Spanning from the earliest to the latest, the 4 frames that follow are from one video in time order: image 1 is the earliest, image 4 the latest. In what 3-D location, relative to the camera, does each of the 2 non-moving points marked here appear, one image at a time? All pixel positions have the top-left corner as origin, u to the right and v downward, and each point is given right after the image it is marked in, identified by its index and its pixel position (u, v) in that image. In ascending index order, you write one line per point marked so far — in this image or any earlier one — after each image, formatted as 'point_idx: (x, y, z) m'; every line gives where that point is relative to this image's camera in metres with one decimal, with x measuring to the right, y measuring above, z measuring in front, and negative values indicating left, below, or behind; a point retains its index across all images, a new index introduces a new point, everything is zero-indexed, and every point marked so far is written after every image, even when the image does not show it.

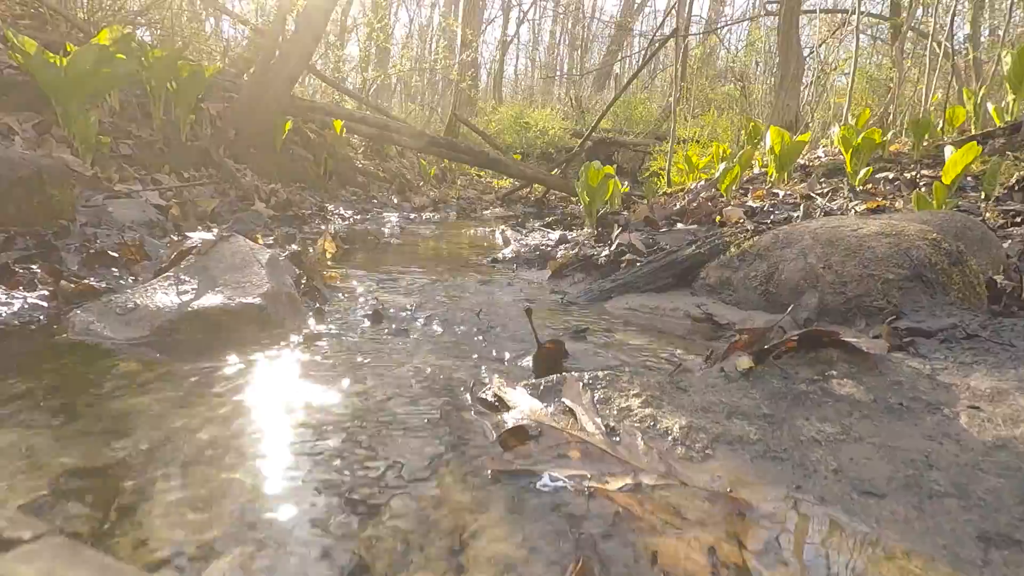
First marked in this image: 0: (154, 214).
0: (-4.0, +0.8, +5.5) m
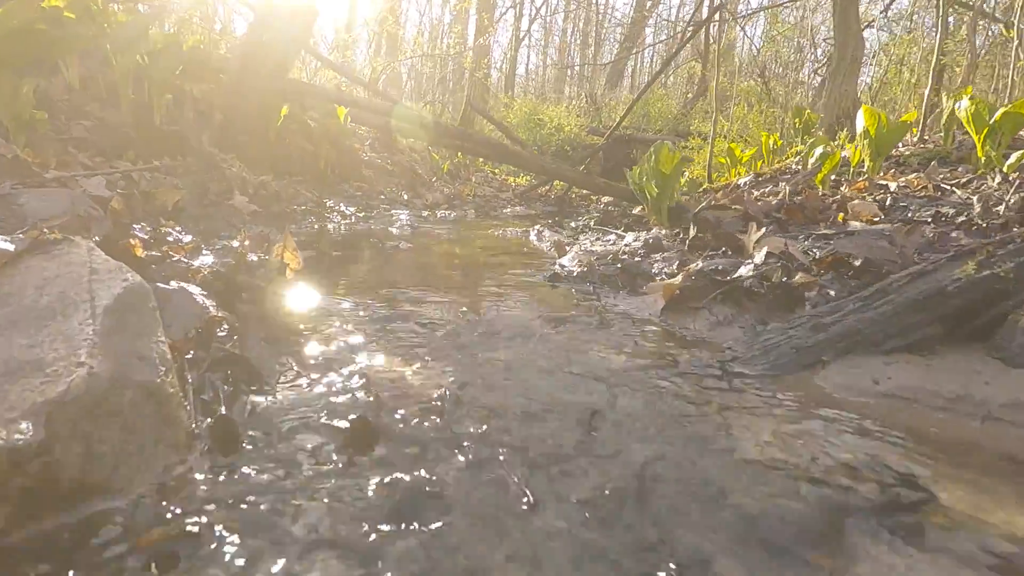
0: (-3.6, +0.7, +4.2) m
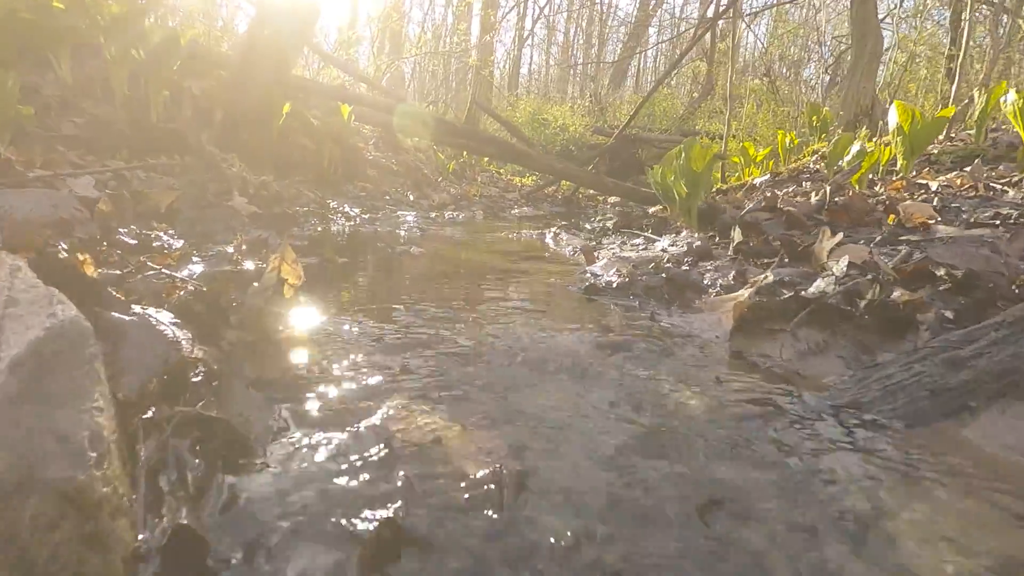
0: (-3.4, +0.6, +3.8) m
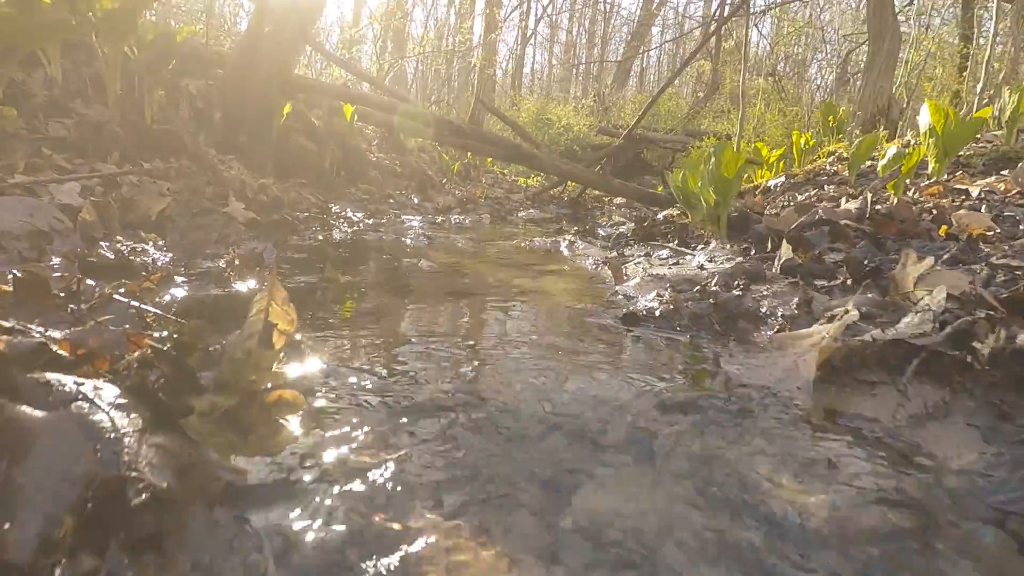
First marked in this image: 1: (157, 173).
0: (-3.3, +0.5, +3.5) m
1: (-4.0, +1.3, +5.5) m
